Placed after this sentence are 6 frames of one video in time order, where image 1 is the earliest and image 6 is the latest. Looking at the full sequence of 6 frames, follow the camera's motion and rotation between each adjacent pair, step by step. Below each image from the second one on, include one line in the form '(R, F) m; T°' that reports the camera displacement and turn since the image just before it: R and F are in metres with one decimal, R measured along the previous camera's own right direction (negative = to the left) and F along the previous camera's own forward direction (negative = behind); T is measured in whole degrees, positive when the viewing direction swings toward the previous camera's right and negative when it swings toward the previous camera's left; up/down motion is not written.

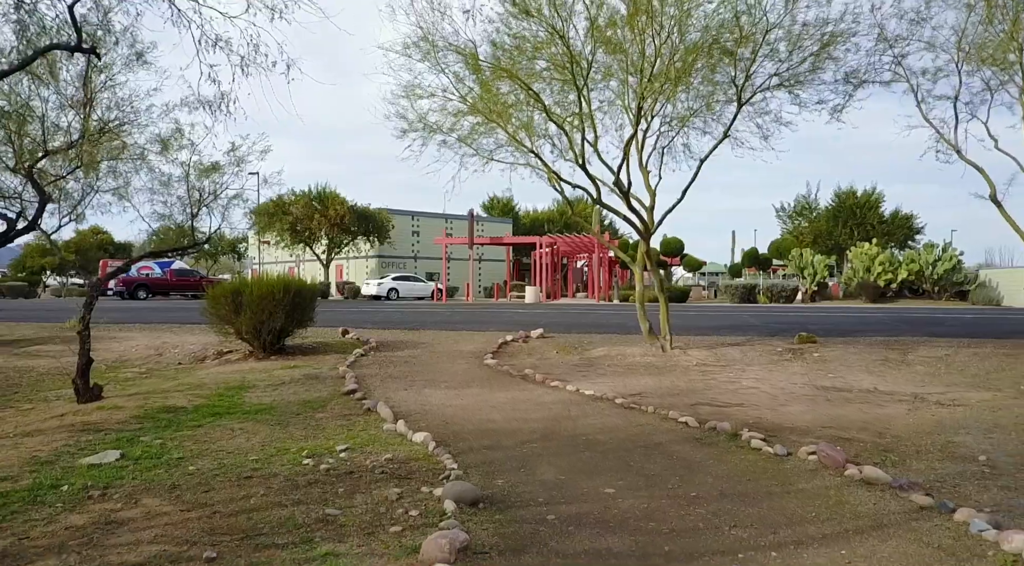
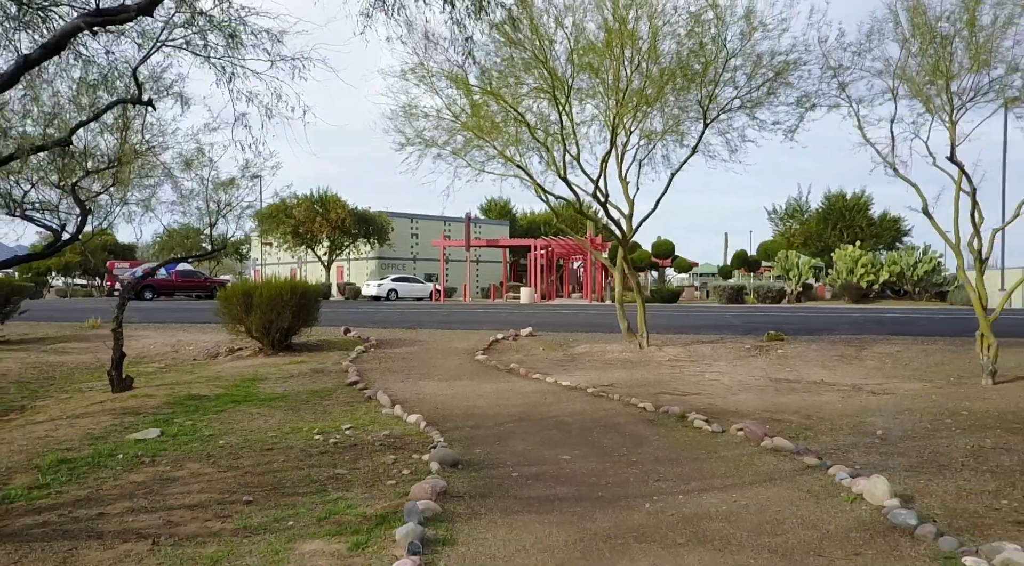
(+0.2, -1.3) m; 0°
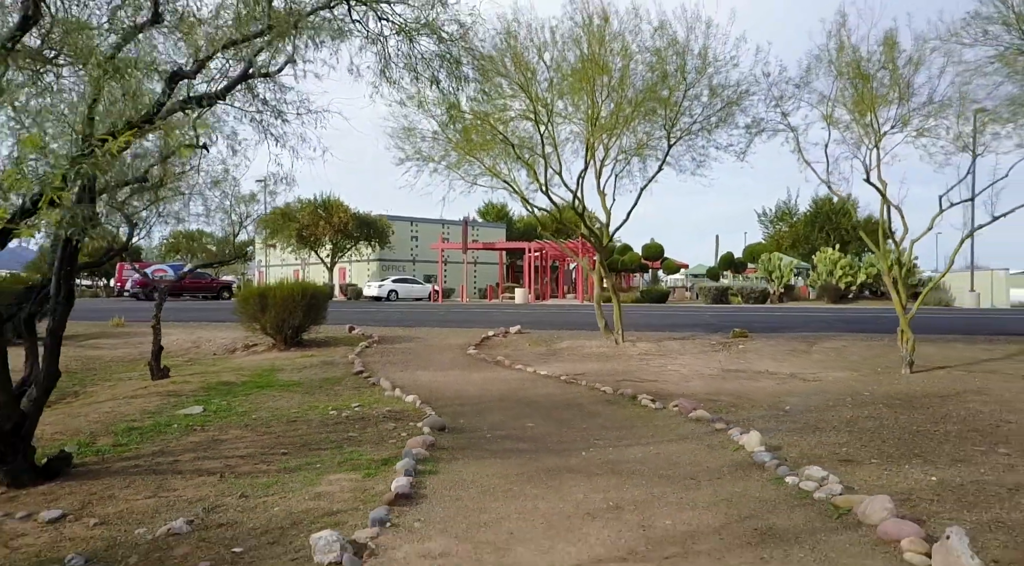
(+0.2, -1.8) m; 0°
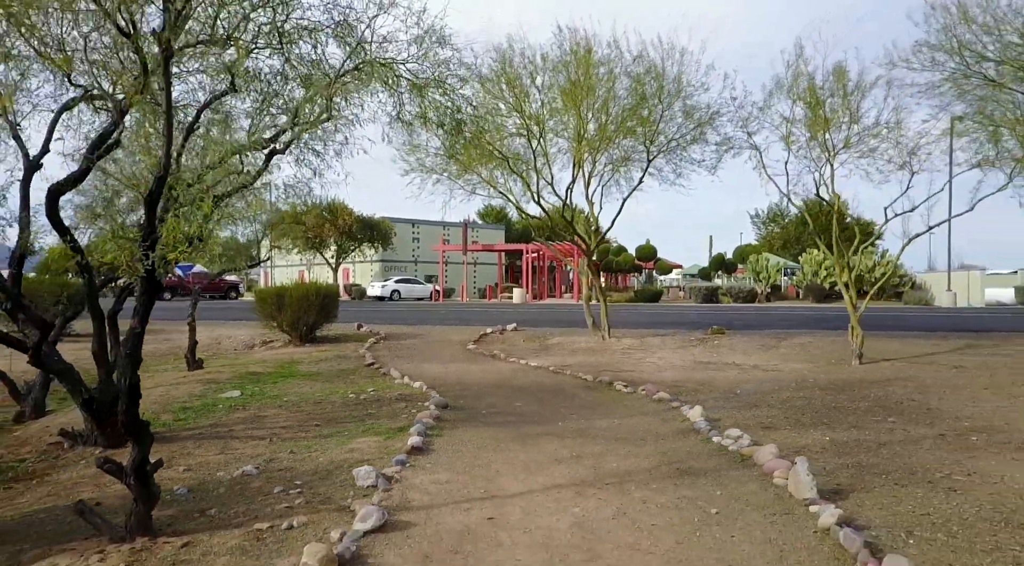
(+0.1, -1.7) m; 0°
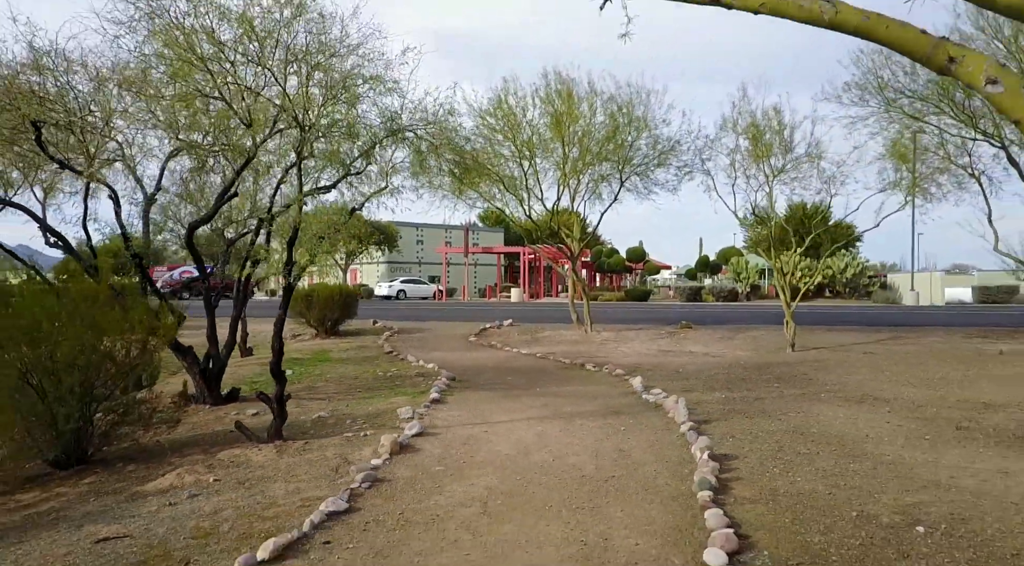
(+0.1, -3.2) m; 0°
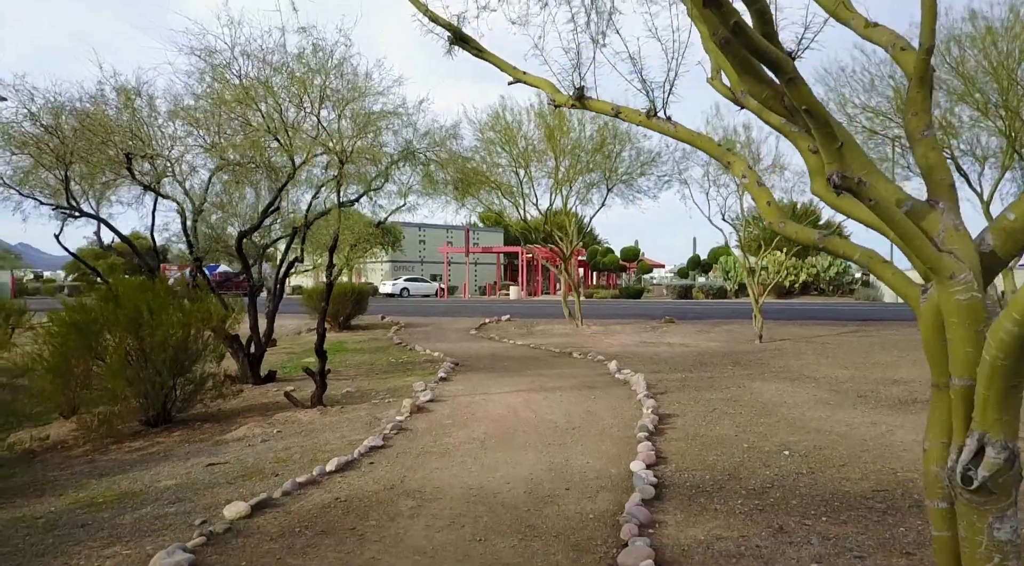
(+0.1, -2.1) m; 0°
